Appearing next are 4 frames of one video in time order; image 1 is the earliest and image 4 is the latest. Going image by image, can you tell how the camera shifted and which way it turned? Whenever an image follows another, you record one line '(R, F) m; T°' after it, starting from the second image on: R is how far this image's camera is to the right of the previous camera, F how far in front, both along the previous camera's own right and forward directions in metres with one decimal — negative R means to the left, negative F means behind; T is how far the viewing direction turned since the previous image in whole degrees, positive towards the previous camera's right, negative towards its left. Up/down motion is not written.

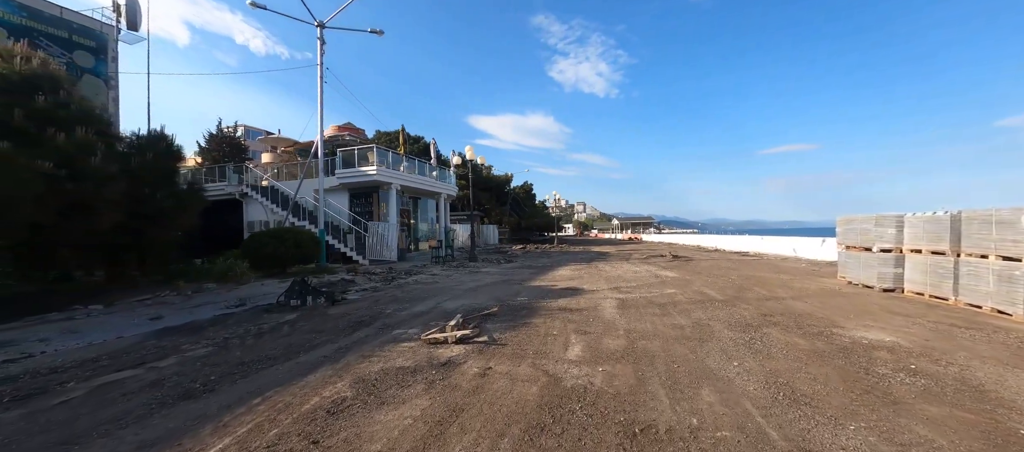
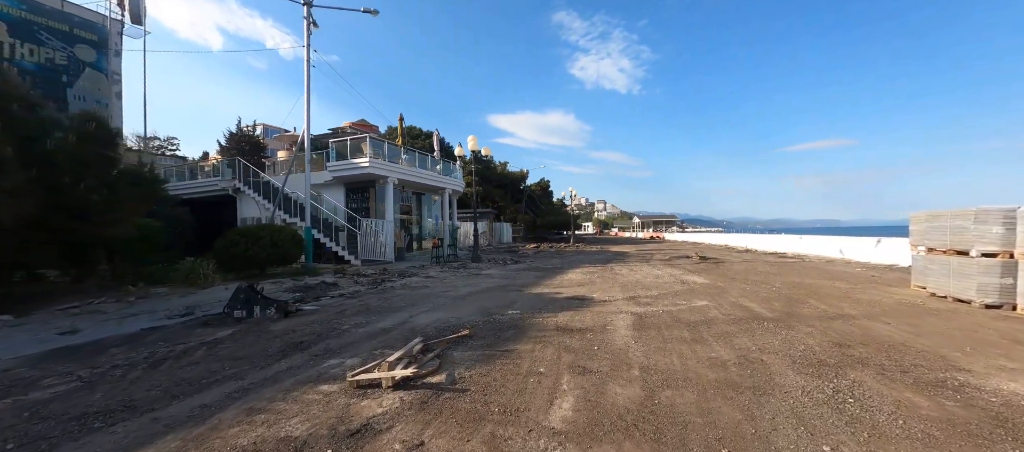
(+0.6, +1.7) m; -3°
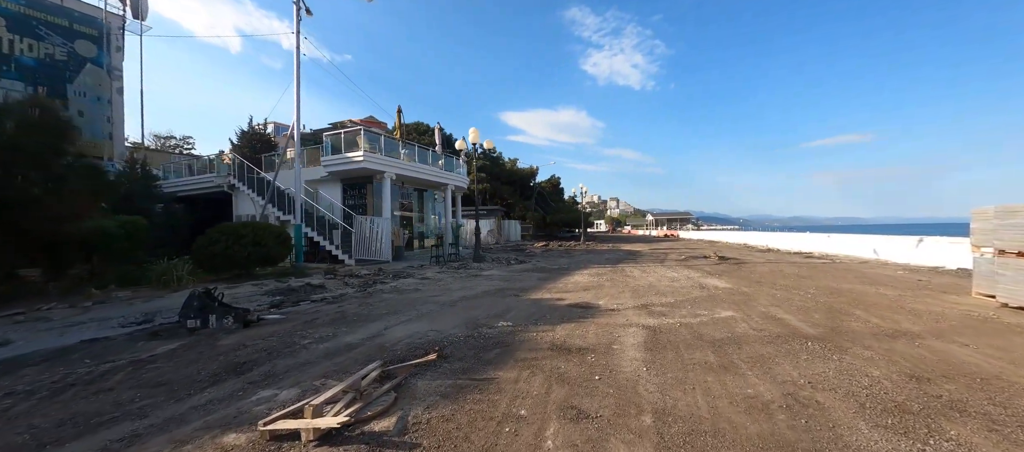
(+0.4, +1.0) m; -2°
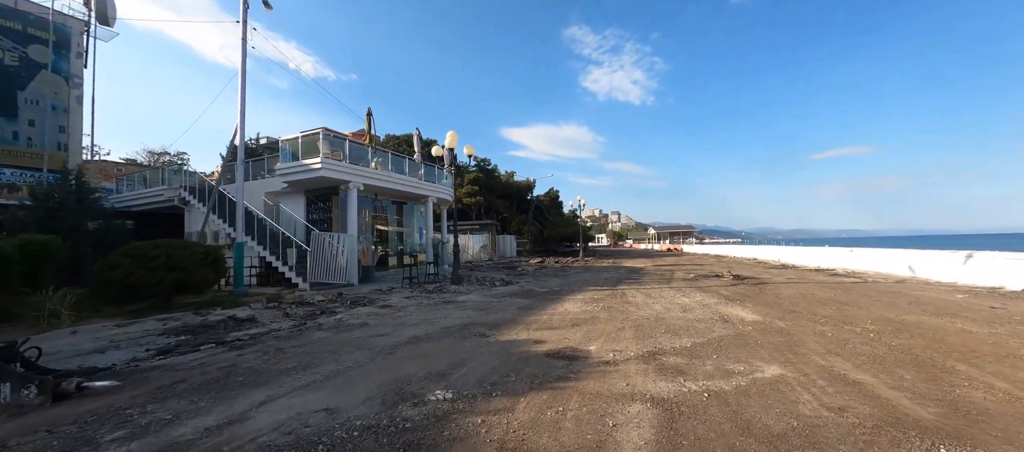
(+0.7, +2.0) m; 0°
